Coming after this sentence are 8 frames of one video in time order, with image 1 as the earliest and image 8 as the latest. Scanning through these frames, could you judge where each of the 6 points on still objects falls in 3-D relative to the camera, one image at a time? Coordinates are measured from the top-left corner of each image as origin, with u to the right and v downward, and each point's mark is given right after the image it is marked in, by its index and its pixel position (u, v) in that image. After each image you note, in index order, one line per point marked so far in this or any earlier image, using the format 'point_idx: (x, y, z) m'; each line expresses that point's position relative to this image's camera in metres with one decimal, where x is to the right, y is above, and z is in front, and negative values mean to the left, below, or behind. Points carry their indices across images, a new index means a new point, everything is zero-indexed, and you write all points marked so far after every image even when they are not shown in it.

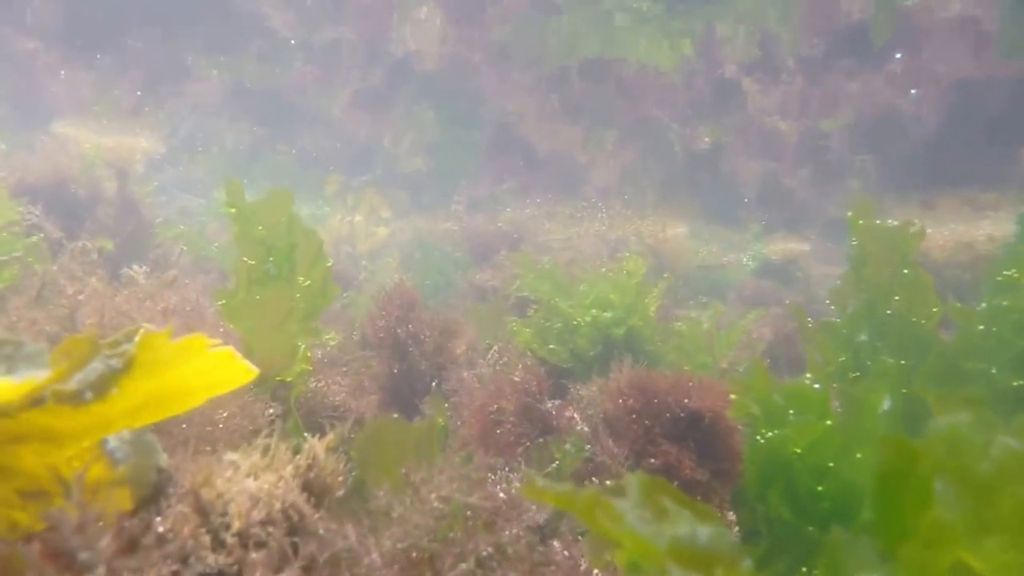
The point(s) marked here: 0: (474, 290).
0: (-0.4, 0.0, +8.9) m
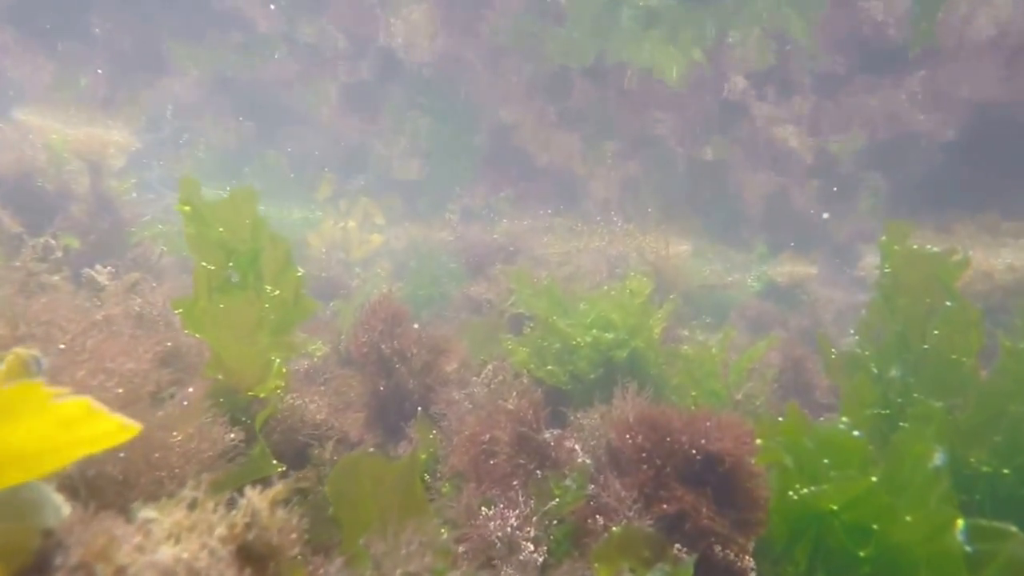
0: (-0.5, -0.1, +8.5) m
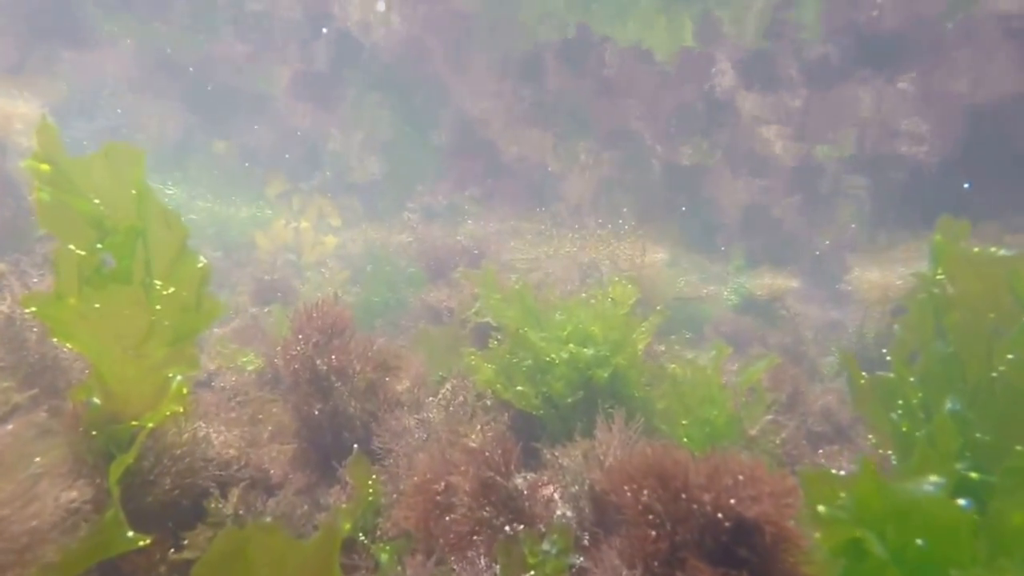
0: (-0.8, -0.2, +7.7) m
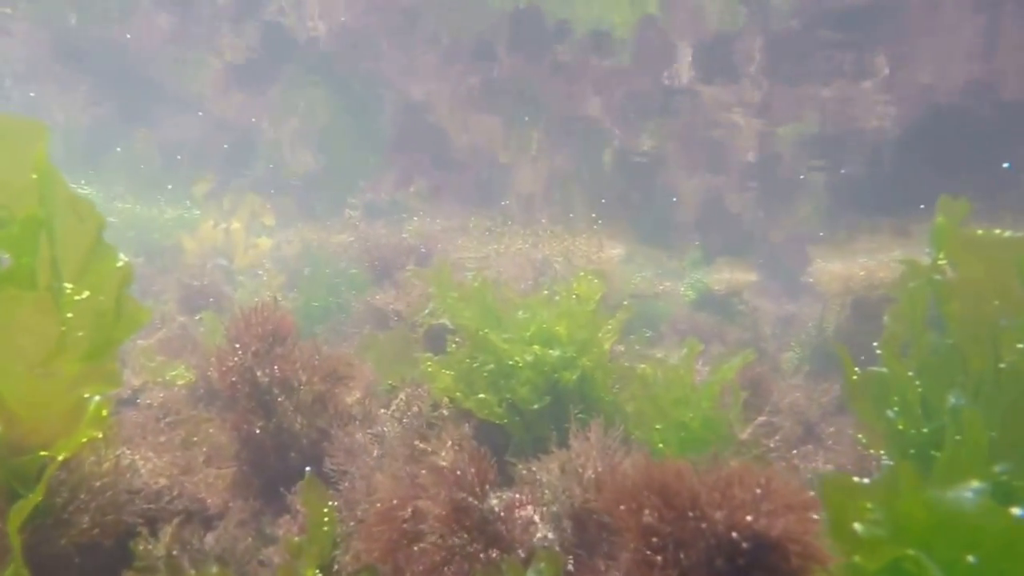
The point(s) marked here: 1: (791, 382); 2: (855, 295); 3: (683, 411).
0: (-1.3, -0.2, +7.3) m
1: (+2.3, -0.8, +6.6) m
2: (+3.4, -0.1, +7.8) m
3: (+0.8, -0.6, +3.9) m
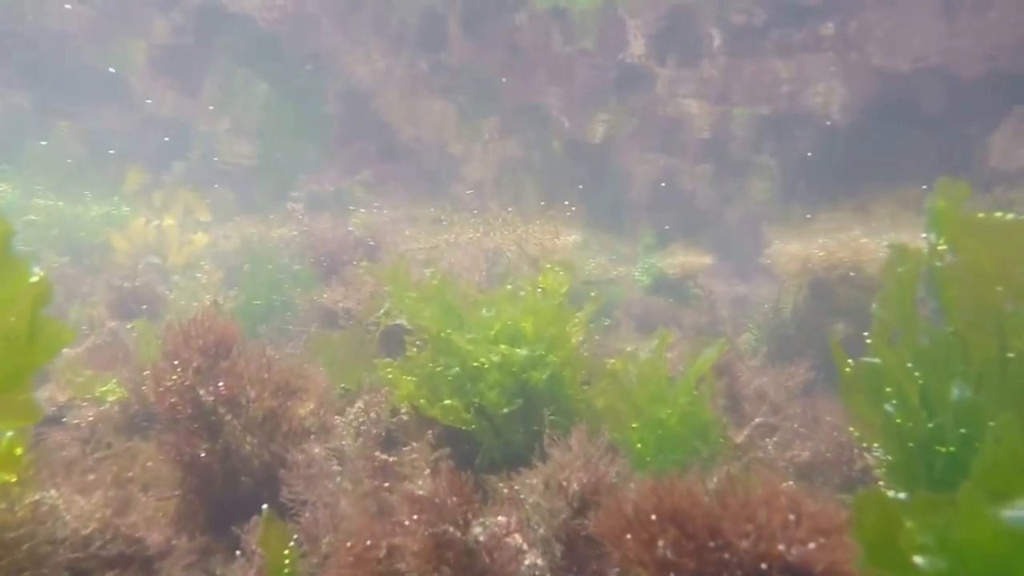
0: (-1.7, -0.2, +6.9) m
1: (+2.0, -0.7, +6.5) m
2: (+3.0, +0.1, +7.8) m
3: (+0.7, -0.6, +3.7) m
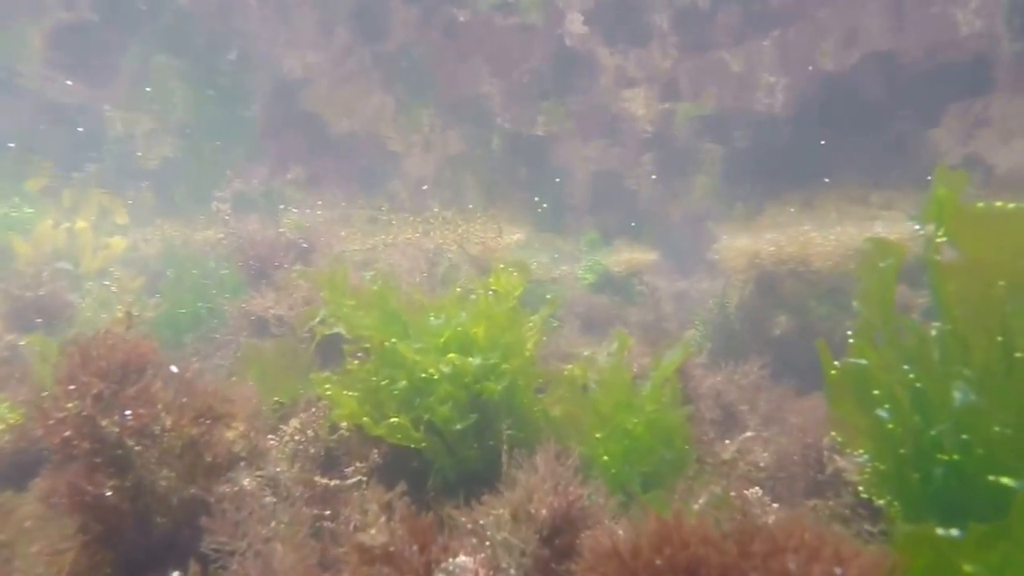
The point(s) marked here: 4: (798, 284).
0: (-2.1, -0.2, +6.4) m
1: (+1.6, -0.6, +6.3) m
2: (+2.4, +0.2, +7.7) m
3: (+0.5, -0.6, +3.4) m
4: (+2.7, 0.0, +7.4) m
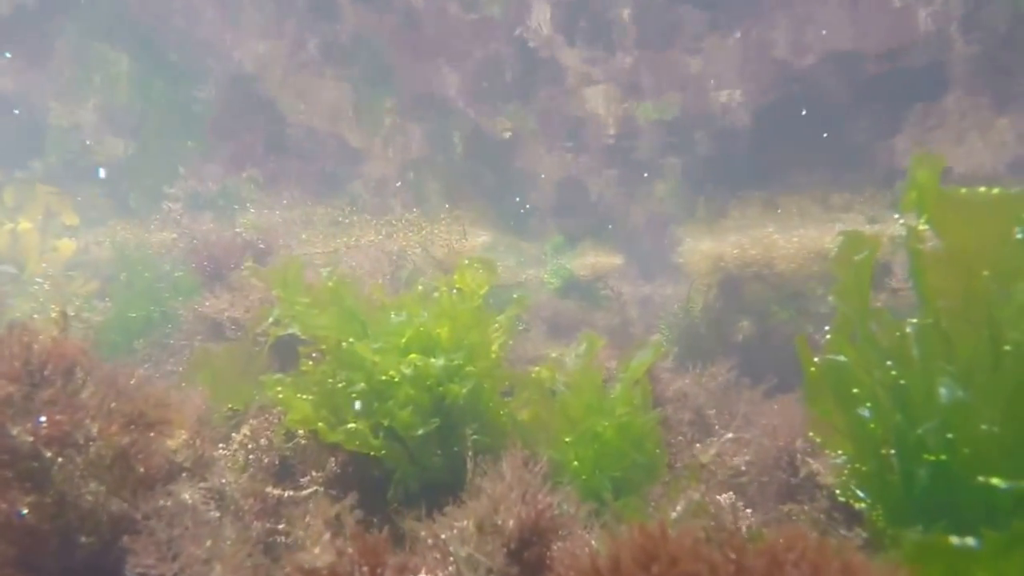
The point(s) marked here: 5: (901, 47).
0: (-2.4, -0.3, +6.1) m
1: (+1.3, -0.6, +6.2) m
2: (+2.1, +0.2, +7.6) m
3: (+0.3, -0.5, +3.3) m
4: (+2.3, 0.0, +7.4) m
5: (+4.1, +2.5, +8.2) m
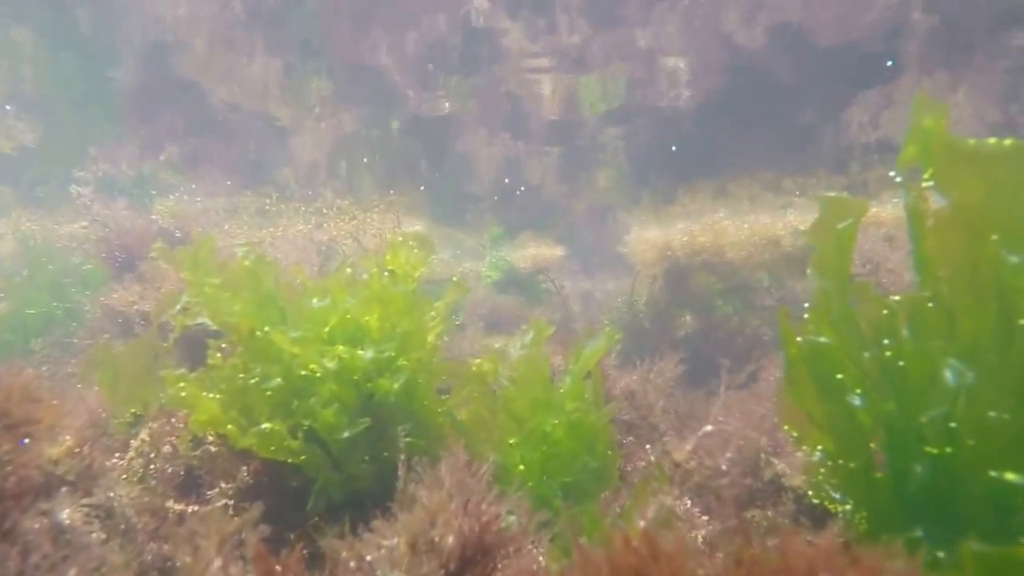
0: (-2.8, -0.2, +5.6) m
1: (+0.9, -0.6, +5.9) m
2: (+1.5, +0.2, +7.4) m
3: (+0.1, -0.5, +2.9) m
4: (+1.8, +0.1, +7.1) m
5: (+3.5, +2.6, +8.2) m
